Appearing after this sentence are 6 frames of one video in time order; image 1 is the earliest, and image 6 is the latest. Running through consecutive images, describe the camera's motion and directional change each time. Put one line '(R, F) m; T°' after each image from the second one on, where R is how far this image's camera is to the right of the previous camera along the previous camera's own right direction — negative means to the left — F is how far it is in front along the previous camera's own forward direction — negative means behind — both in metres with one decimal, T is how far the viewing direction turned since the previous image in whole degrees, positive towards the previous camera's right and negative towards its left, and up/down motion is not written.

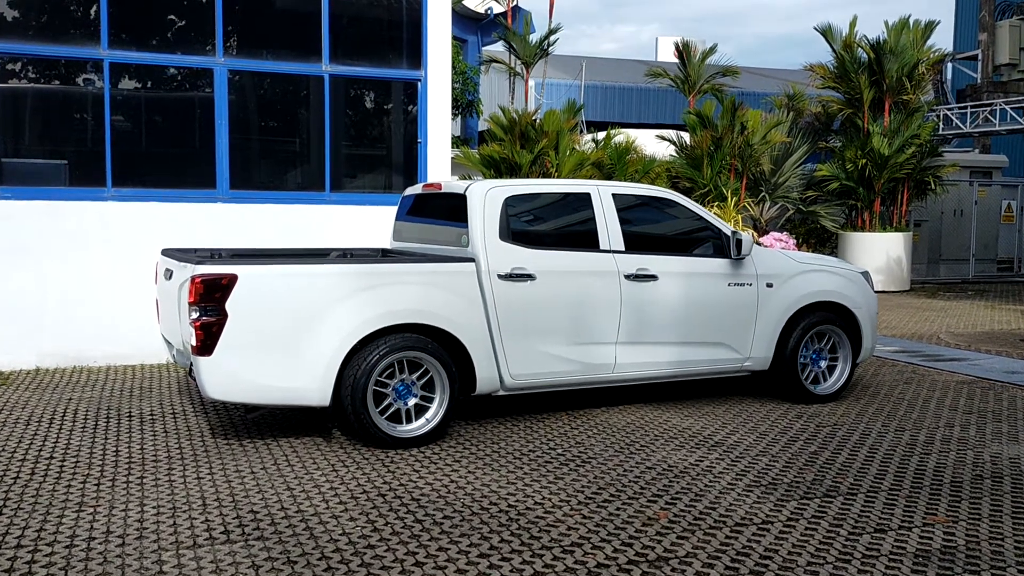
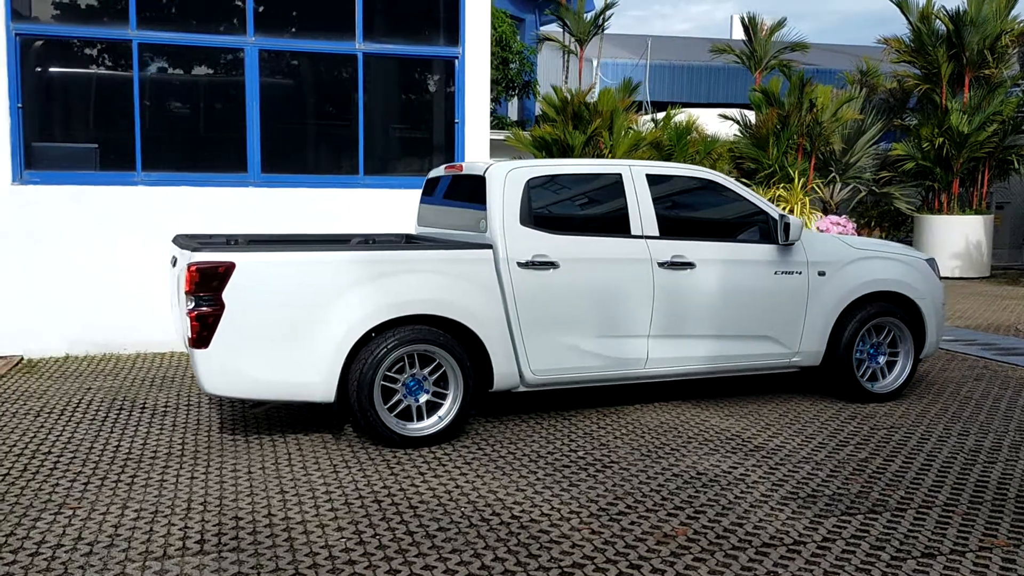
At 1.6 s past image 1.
(+0.3, +0.5) m; -4°
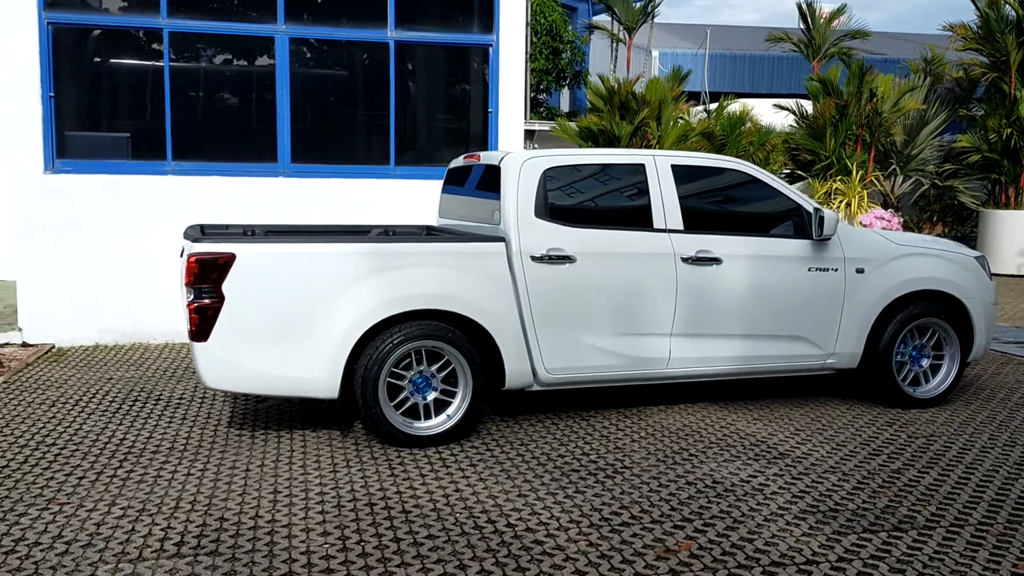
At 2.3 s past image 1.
(+0.3, +0.3) m; -4°
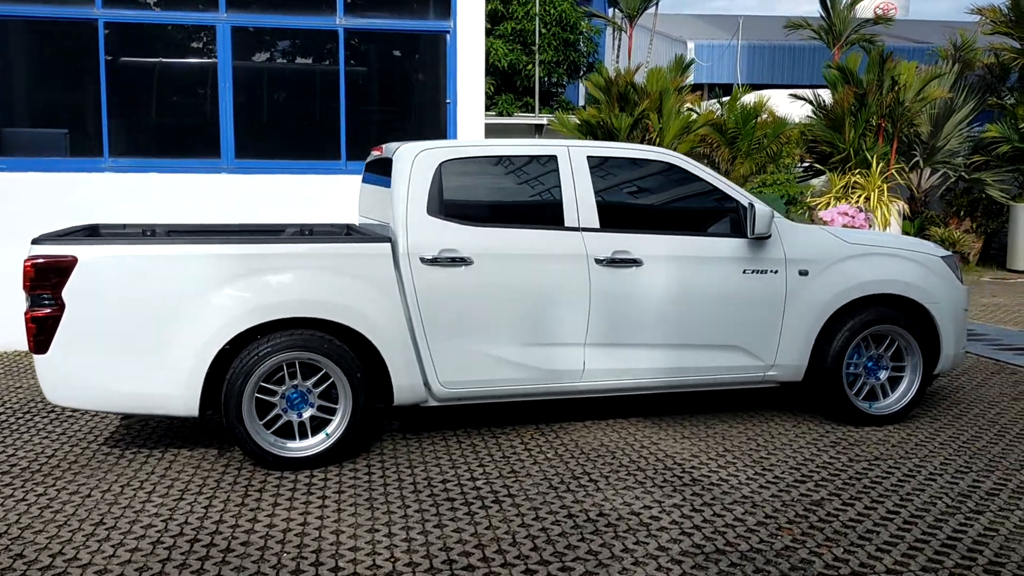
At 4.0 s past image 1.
(+0.9, +0.6) m; -3°
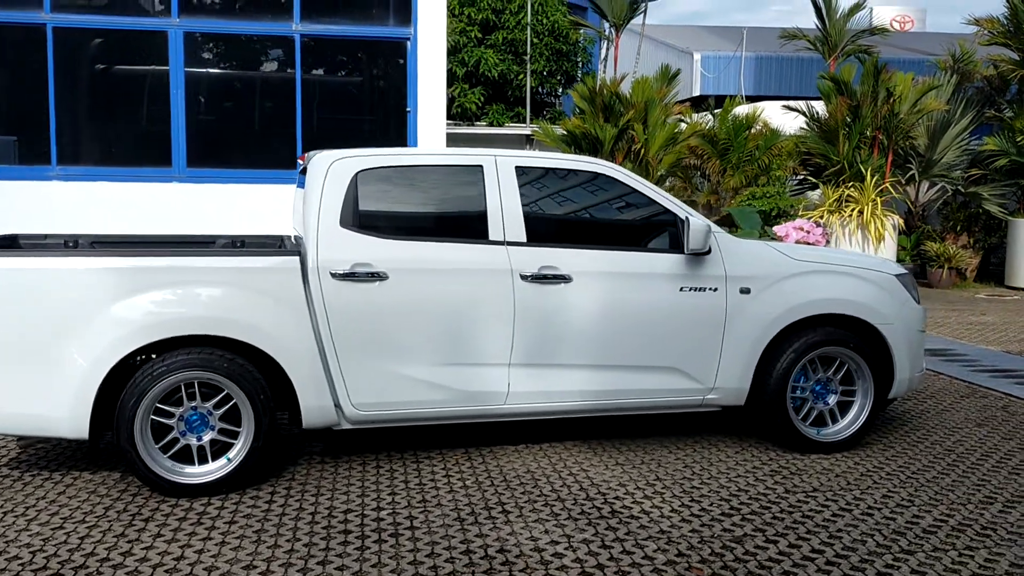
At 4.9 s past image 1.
(+0.5, +0.3) m; -1°
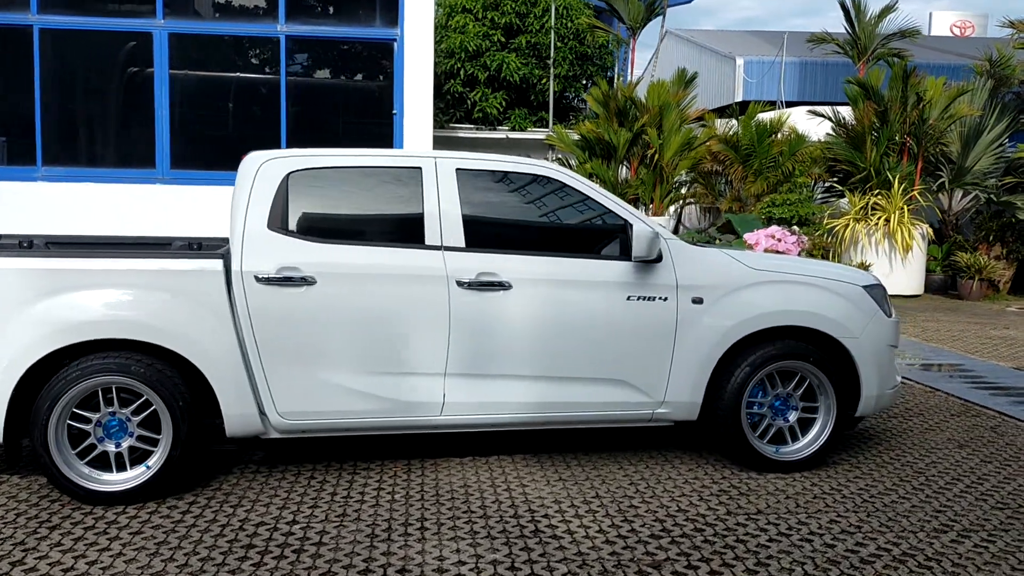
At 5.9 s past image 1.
(+0.6, +0.2) m; -3°
